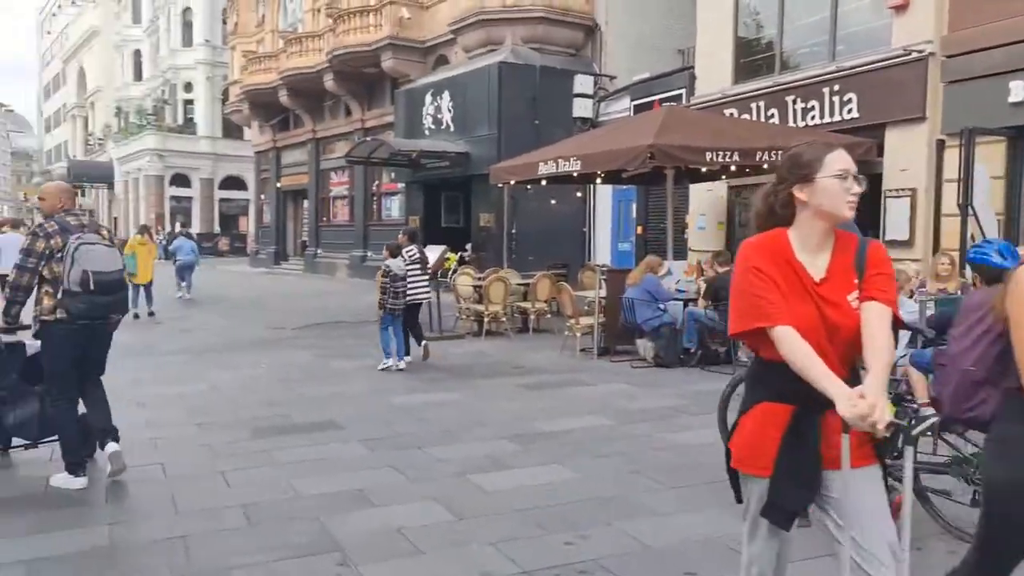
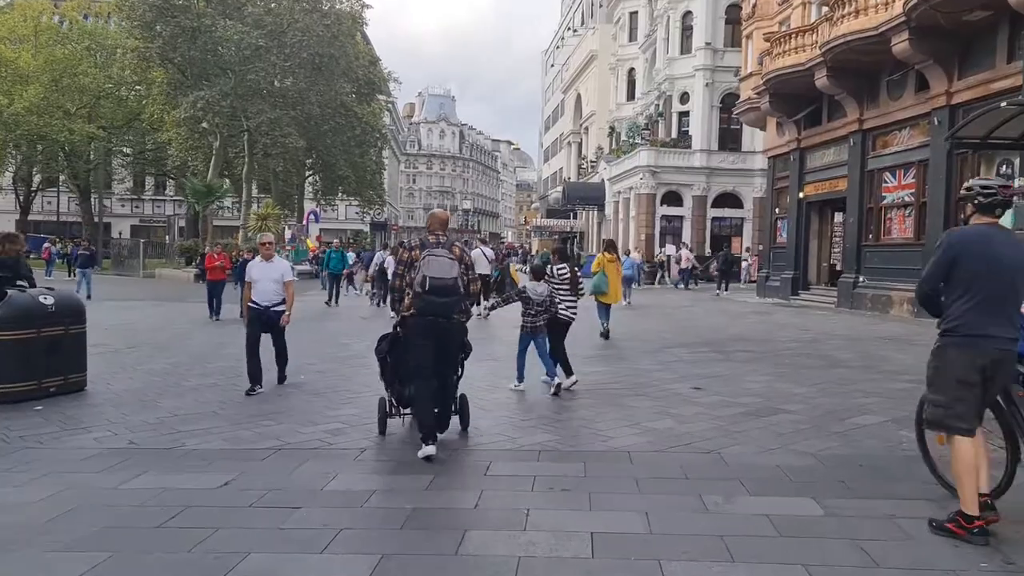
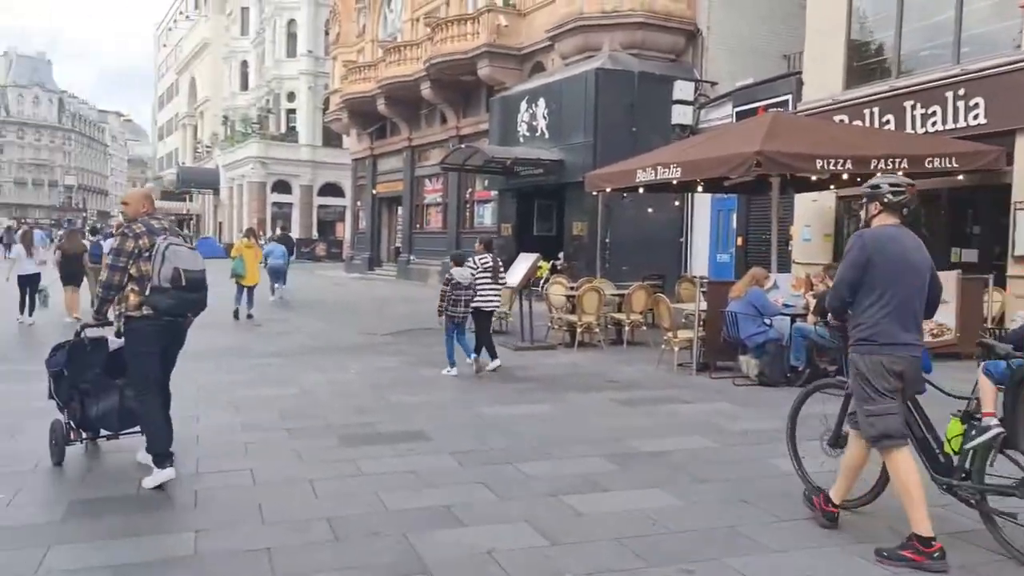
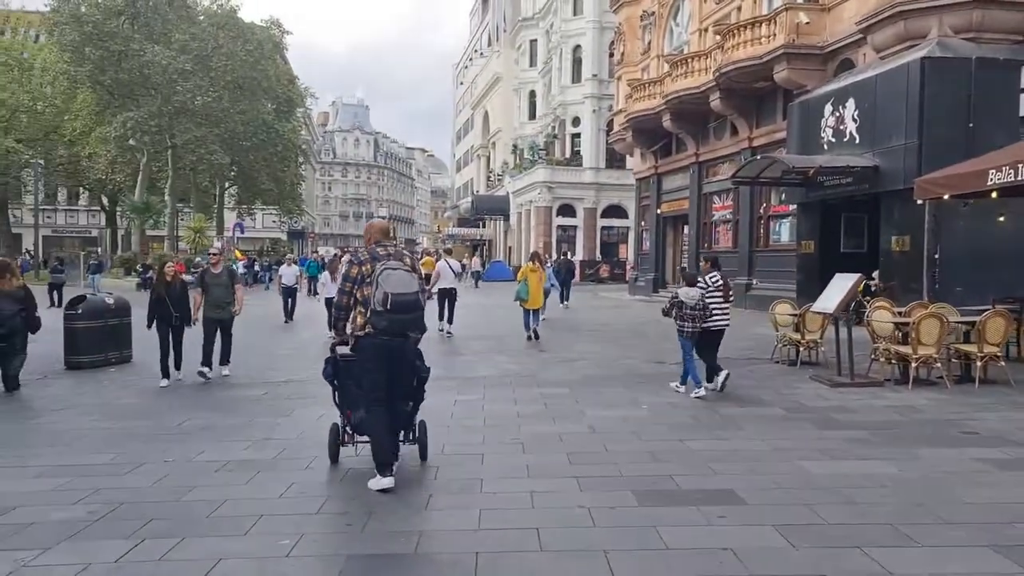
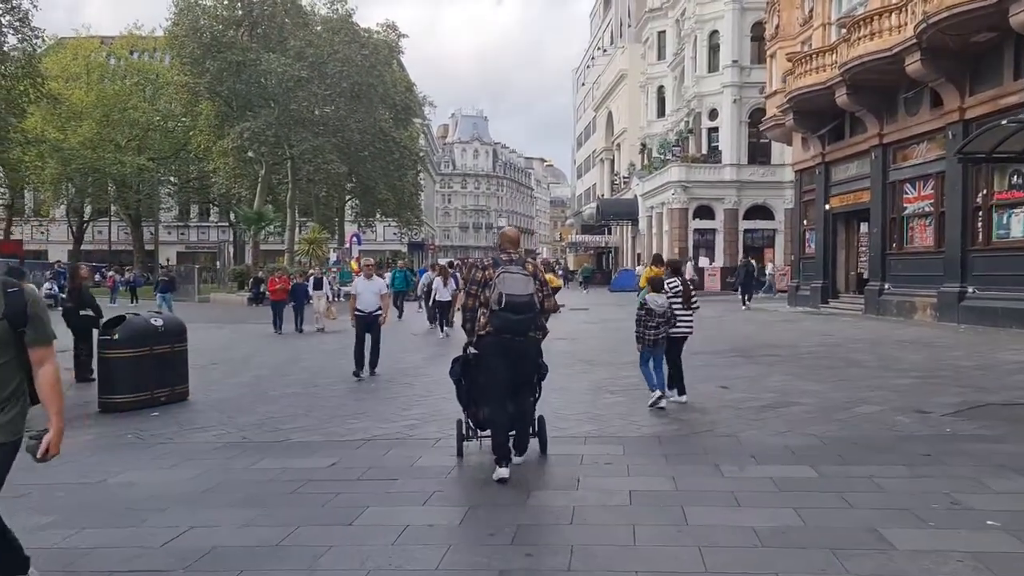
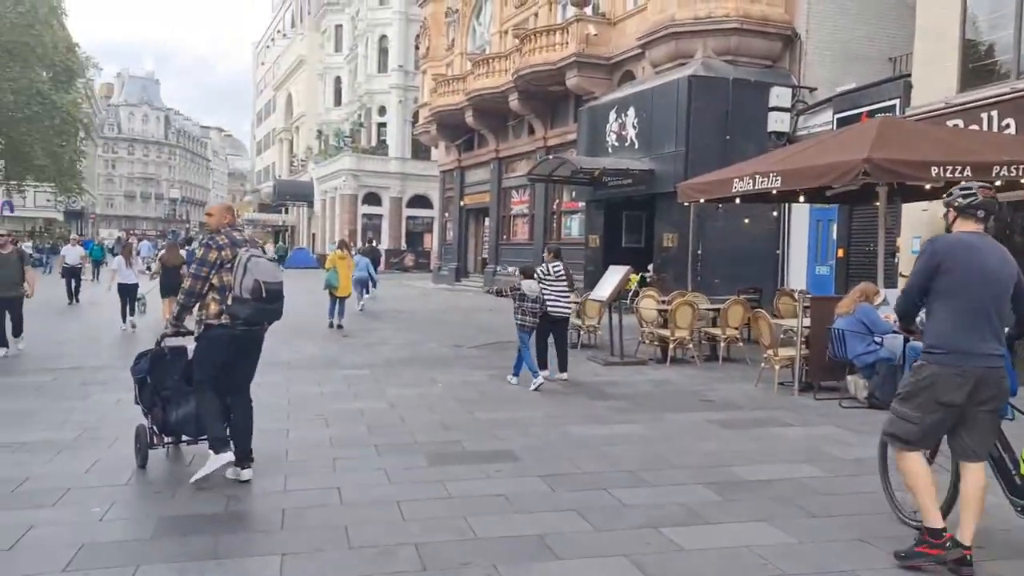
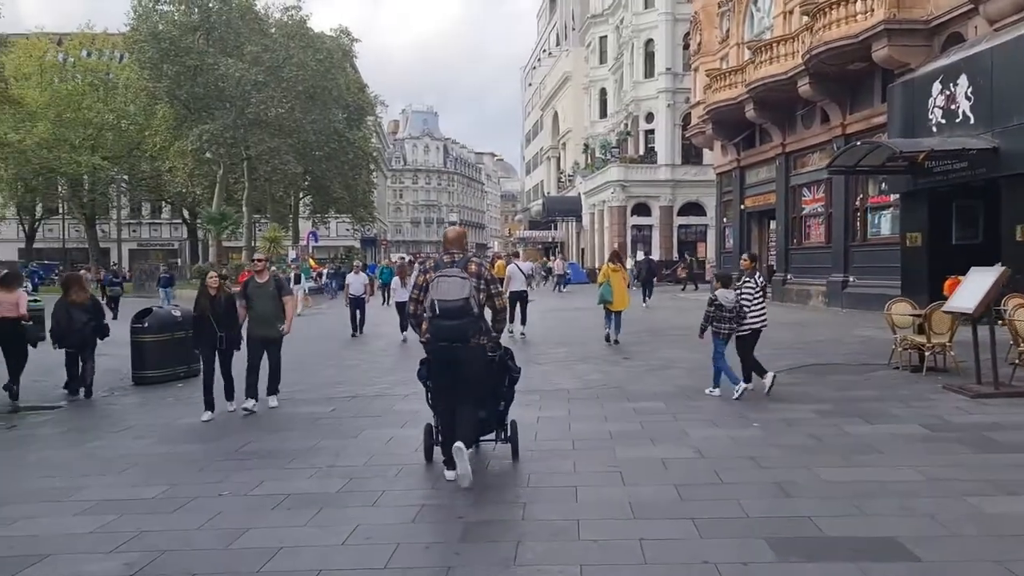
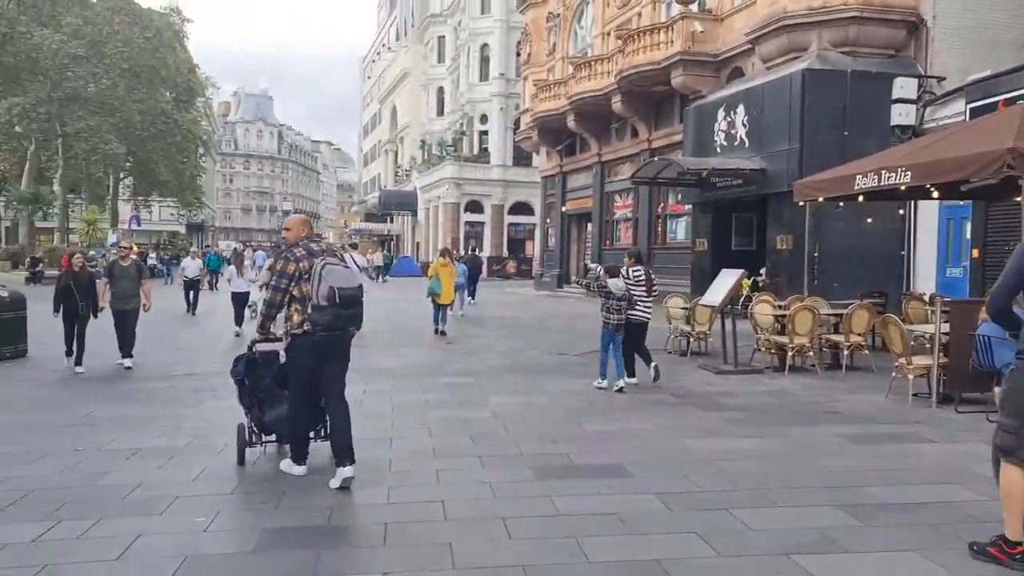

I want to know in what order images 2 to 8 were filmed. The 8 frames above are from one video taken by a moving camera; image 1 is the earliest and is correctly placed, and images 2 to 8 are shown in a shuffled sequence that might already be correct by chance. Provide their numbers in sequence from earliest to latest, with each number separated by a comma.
3, 6, 8, 4, 7, 5, 2
